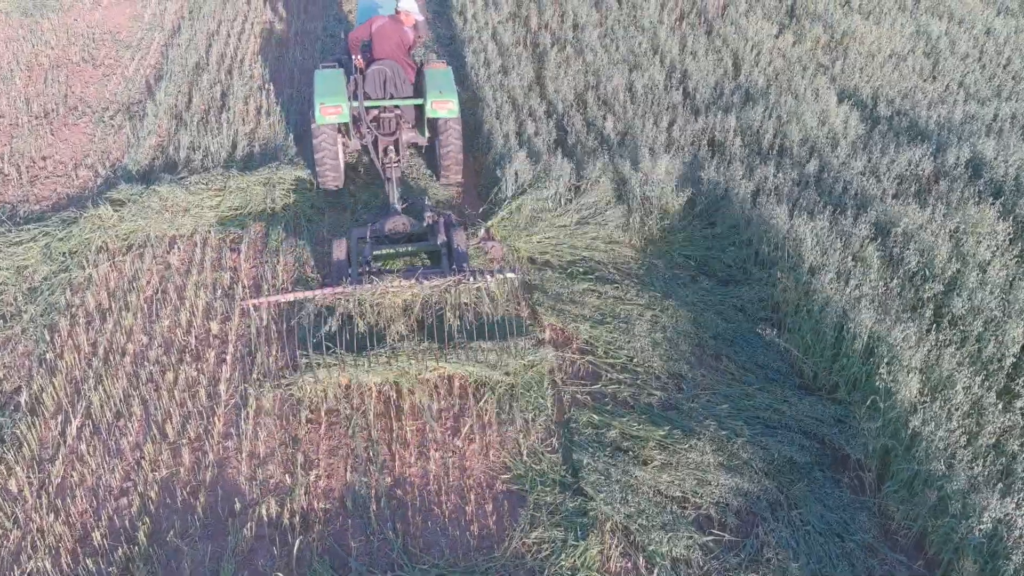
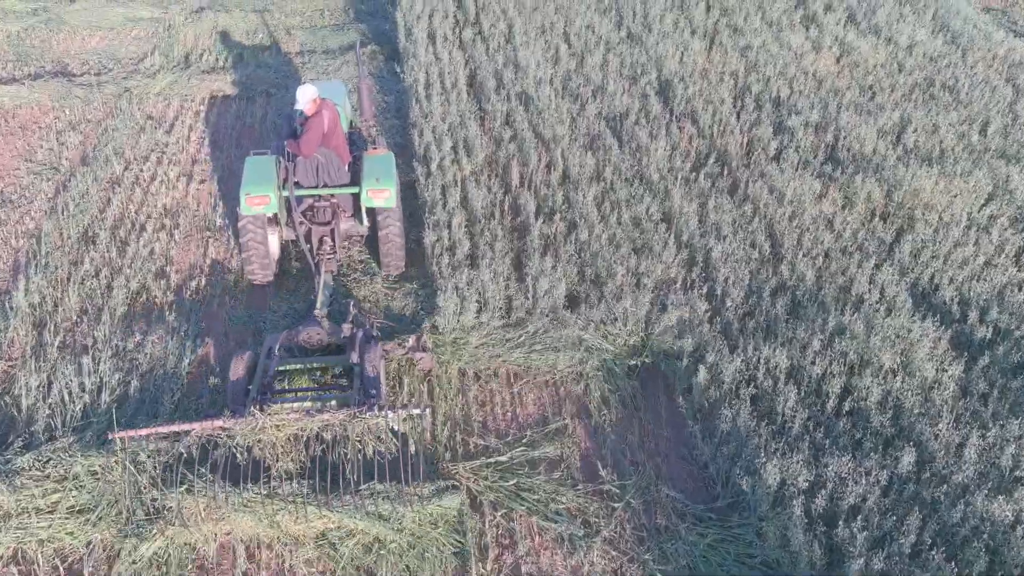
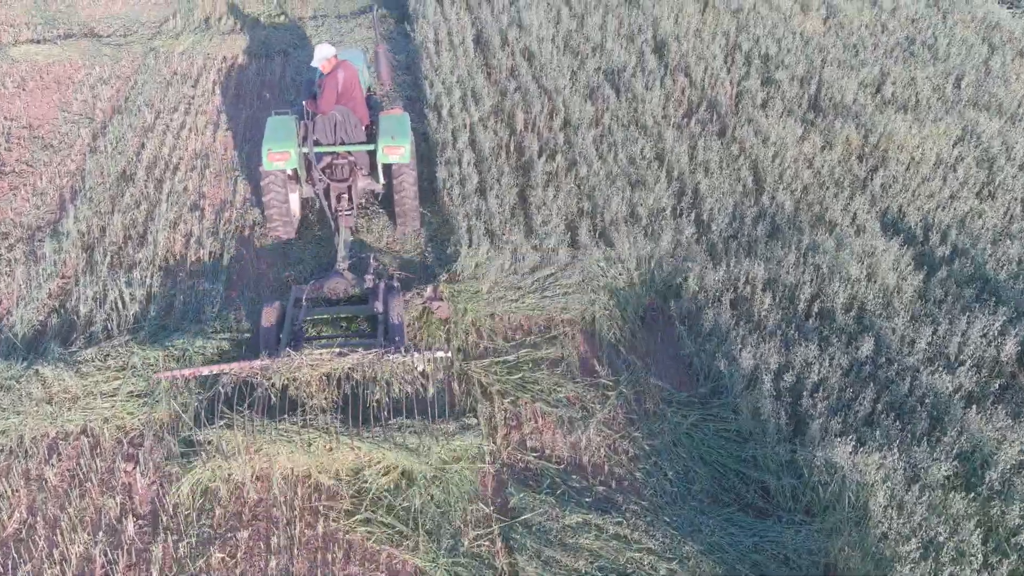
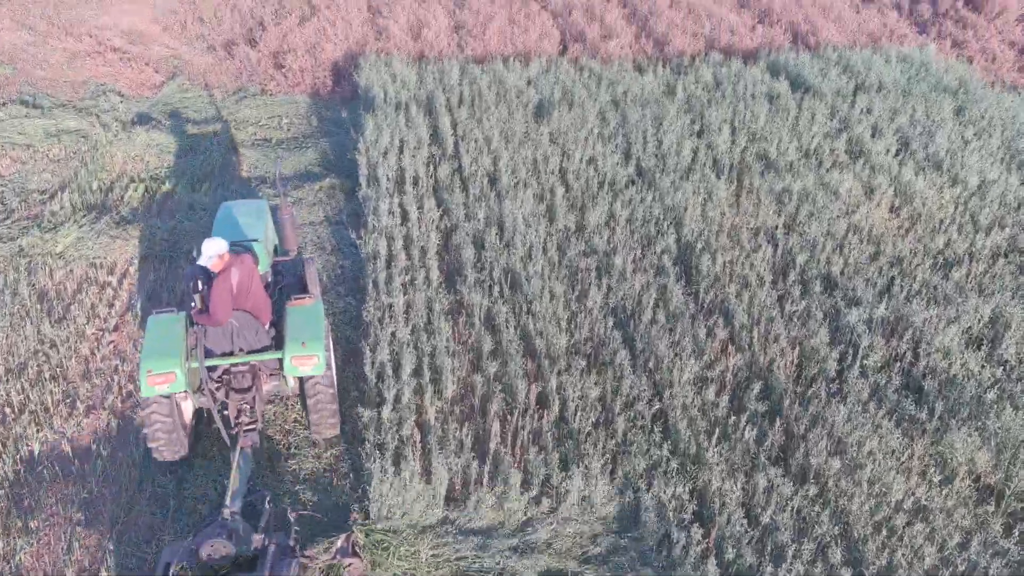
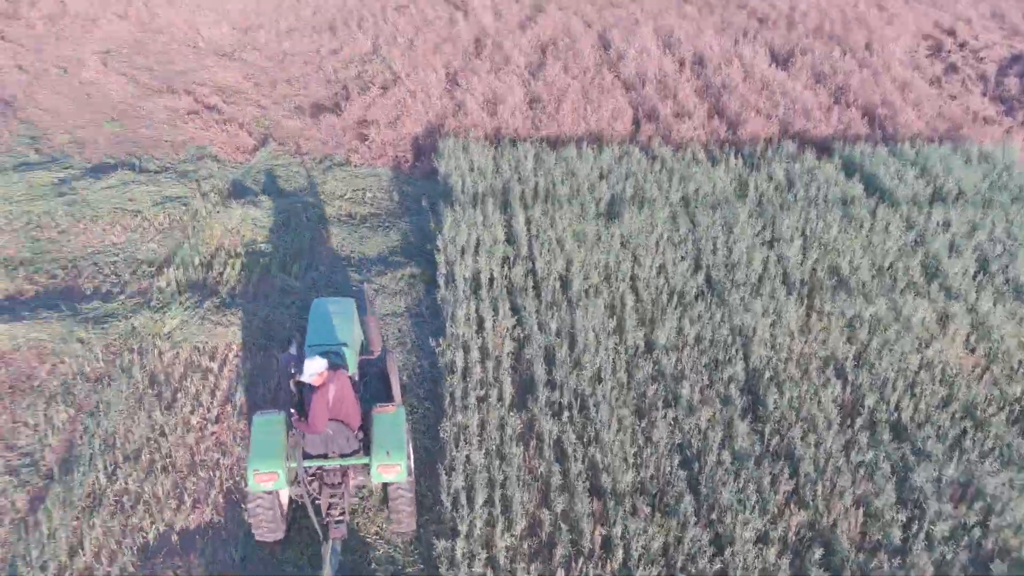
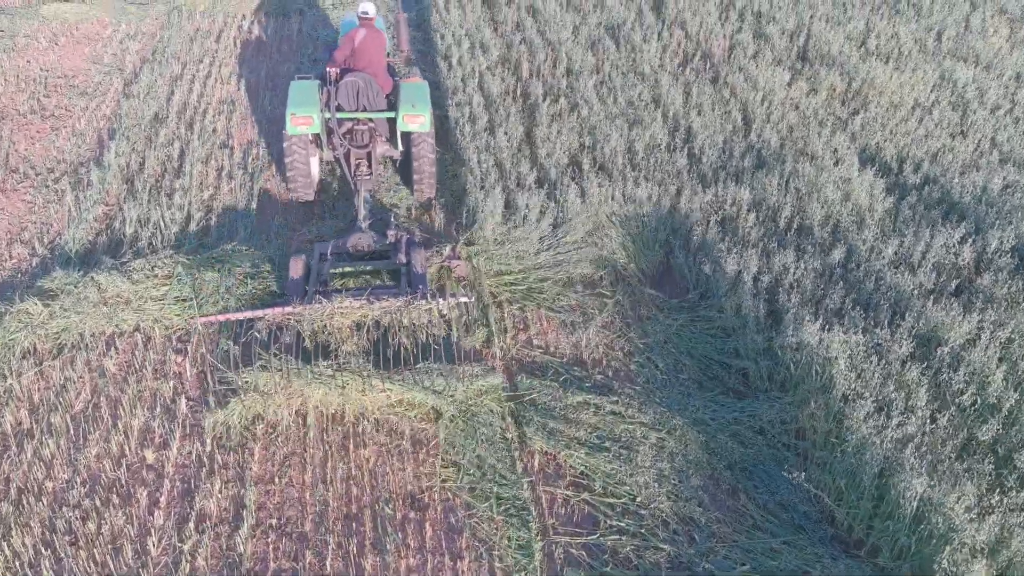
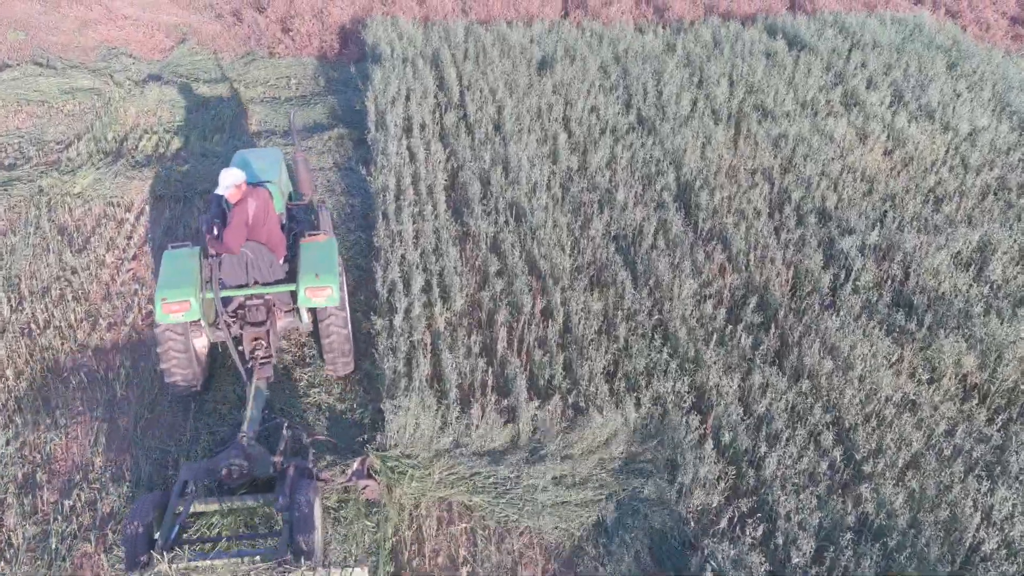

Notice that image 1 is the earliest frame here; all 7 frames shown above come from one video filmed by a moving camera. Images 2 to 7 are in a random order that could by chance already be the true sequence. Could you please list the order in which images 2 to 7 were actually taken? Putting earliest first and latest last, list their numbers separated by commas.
6, 3, 2, 7, 4, 5
